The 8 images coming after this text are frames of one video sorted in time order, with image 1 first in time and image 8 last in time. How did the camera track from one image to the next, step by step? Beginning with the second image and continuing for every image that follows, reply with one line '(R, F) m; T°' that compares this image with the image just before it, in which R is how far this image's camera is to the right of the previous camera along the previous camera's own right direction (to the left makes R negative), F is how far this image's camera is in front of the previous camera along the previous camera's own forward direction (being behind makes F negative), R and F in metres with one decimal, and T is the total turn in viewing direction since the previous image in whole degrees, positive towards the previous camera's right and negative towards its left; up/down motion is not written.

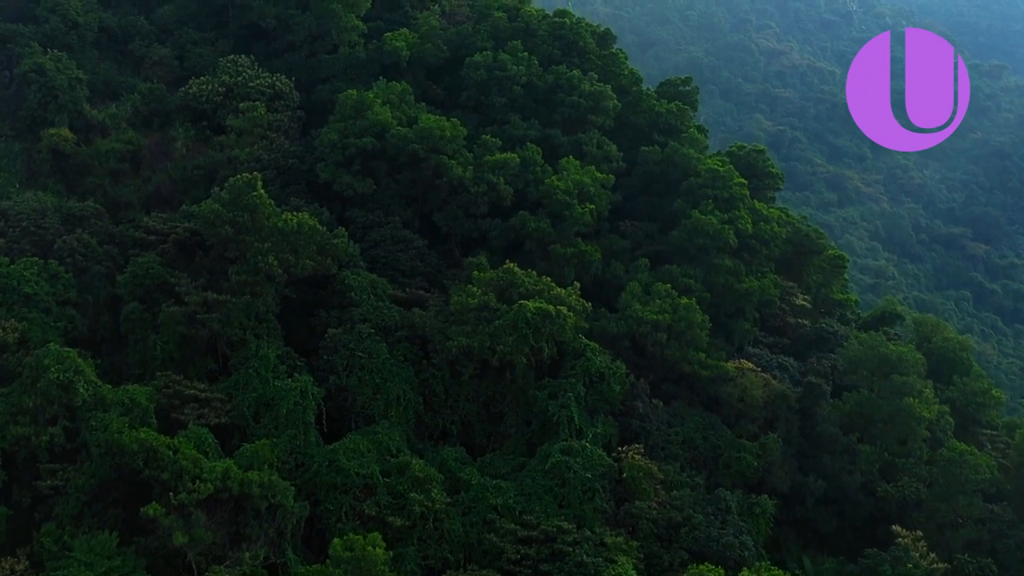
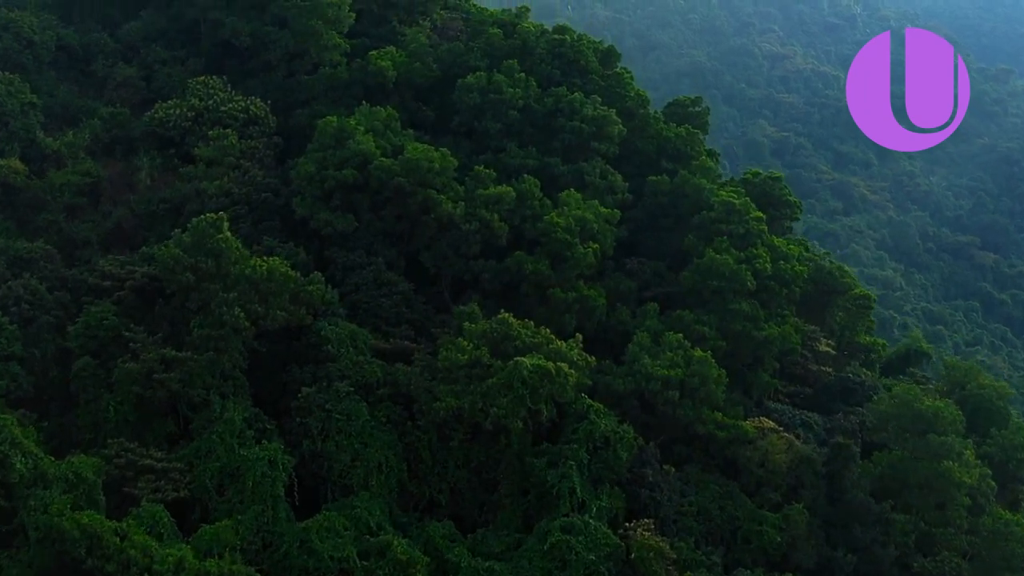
(+0.1, +1.8) m; 0°
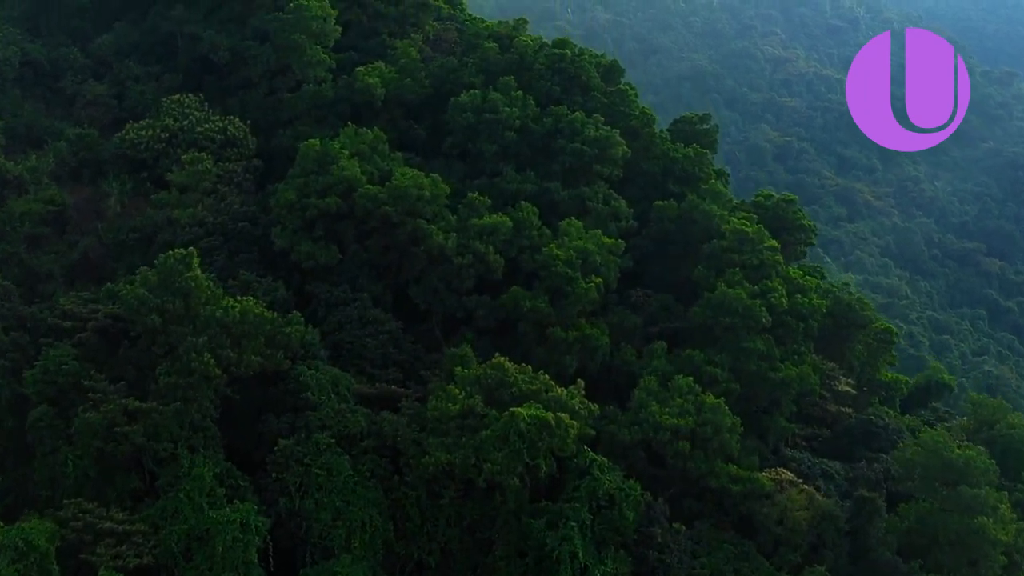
(+0.1, +1.3) m; 0°
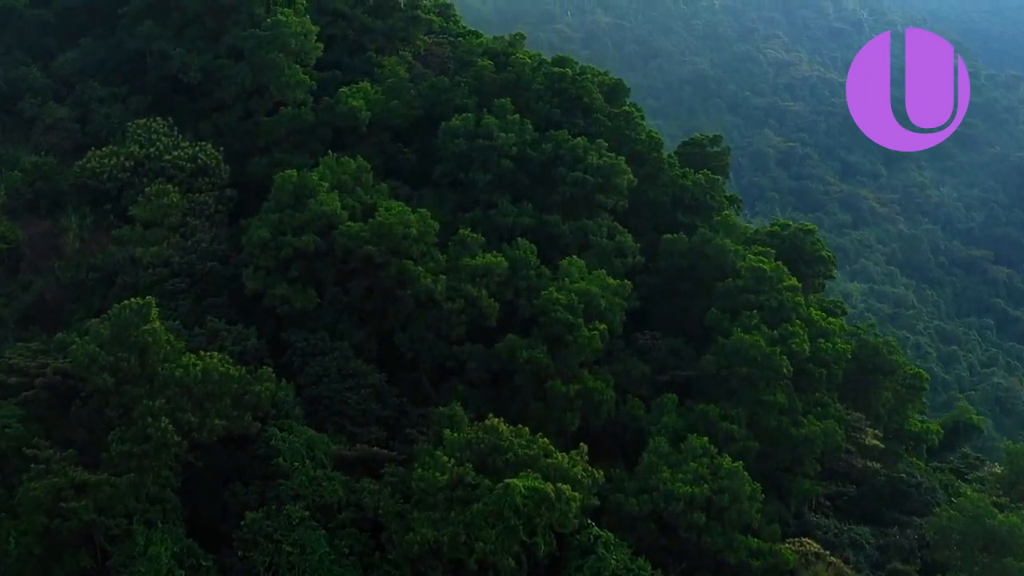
(+0.1, +1.5) m; 0°
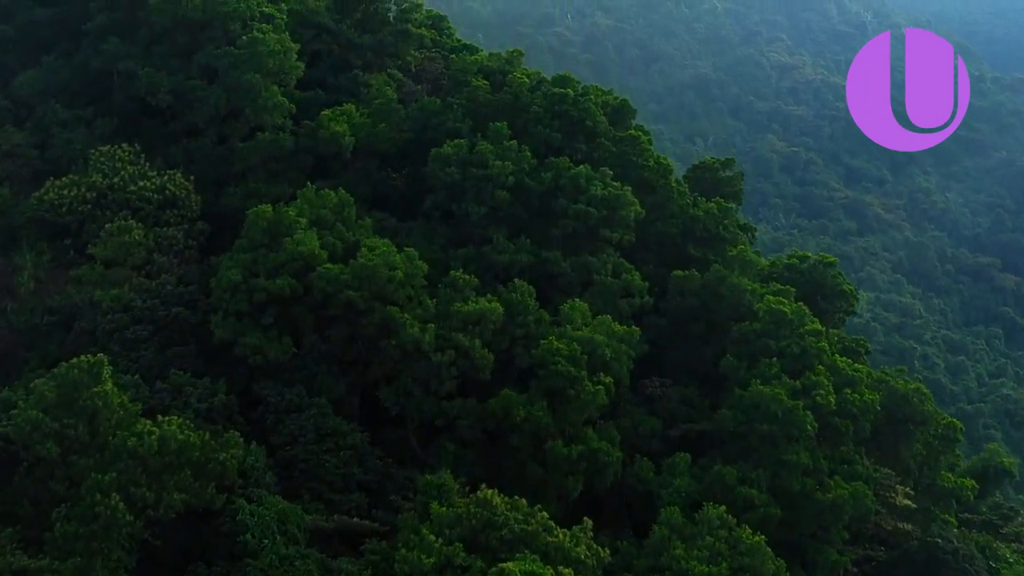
(+0.1, +1.4) m; 0°
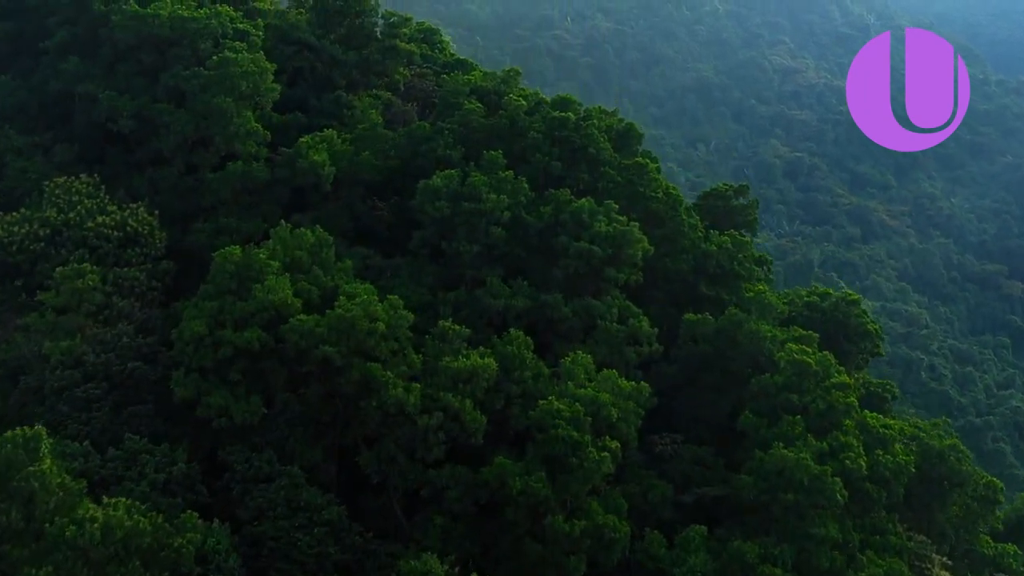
(+0.1, +1.4) m; 0°
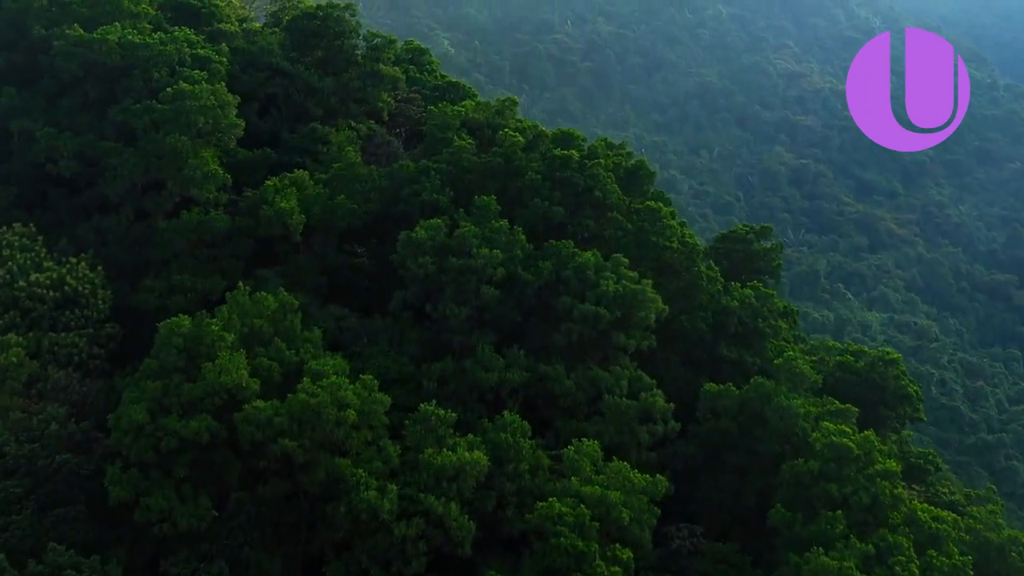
(+0.1, +1.8) m; 0°
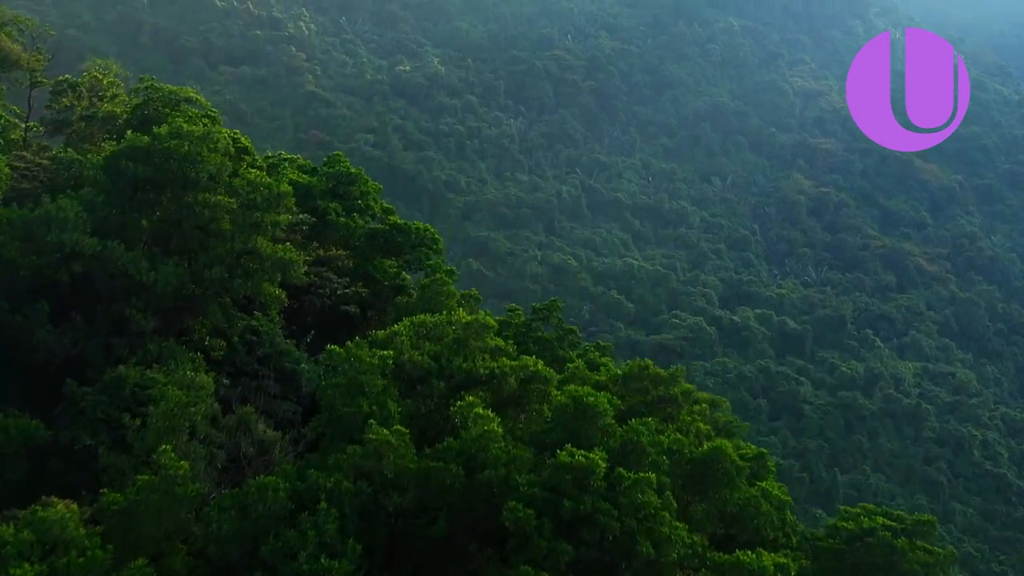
(+0.2, +6.6) m; 0°
